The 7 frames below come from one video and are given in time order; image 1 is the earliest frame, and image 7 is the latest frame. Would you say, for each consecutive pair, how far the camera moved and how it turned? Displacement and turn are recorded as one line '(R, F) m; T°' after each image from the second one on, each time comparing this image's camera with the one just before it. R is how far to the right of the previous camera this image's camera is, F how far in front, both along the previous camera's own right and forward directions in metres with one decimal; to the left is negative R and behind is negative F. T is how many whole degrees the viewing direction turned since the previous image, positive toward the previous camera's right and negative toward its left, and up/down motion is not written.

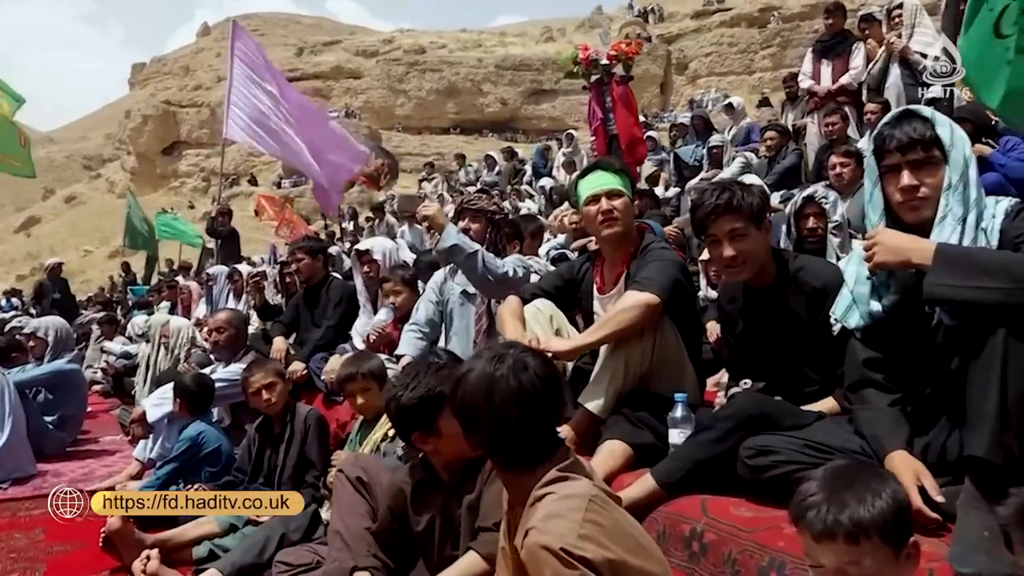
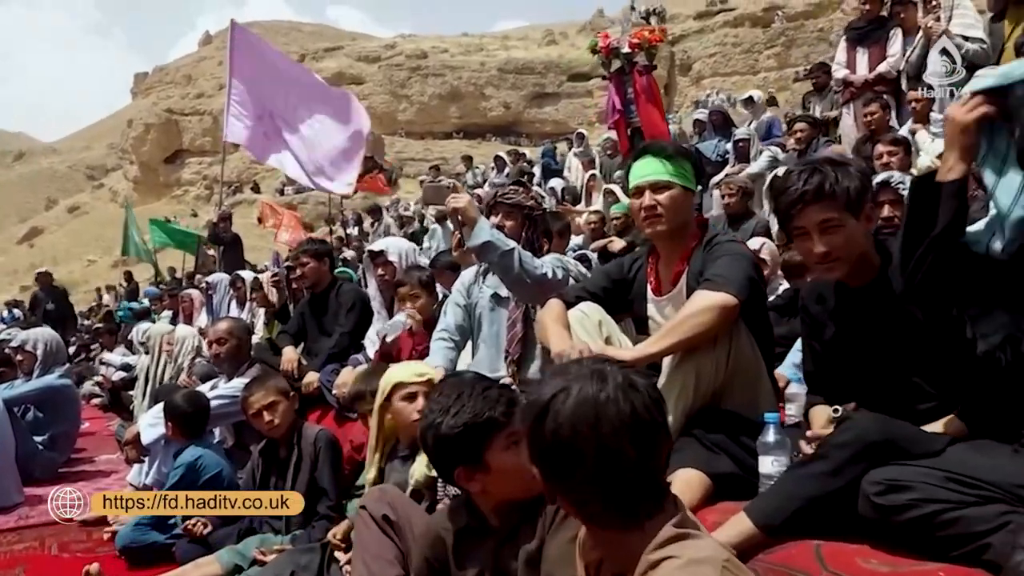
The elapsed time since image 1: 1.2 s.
(-0.2, +0.6) m; 0°
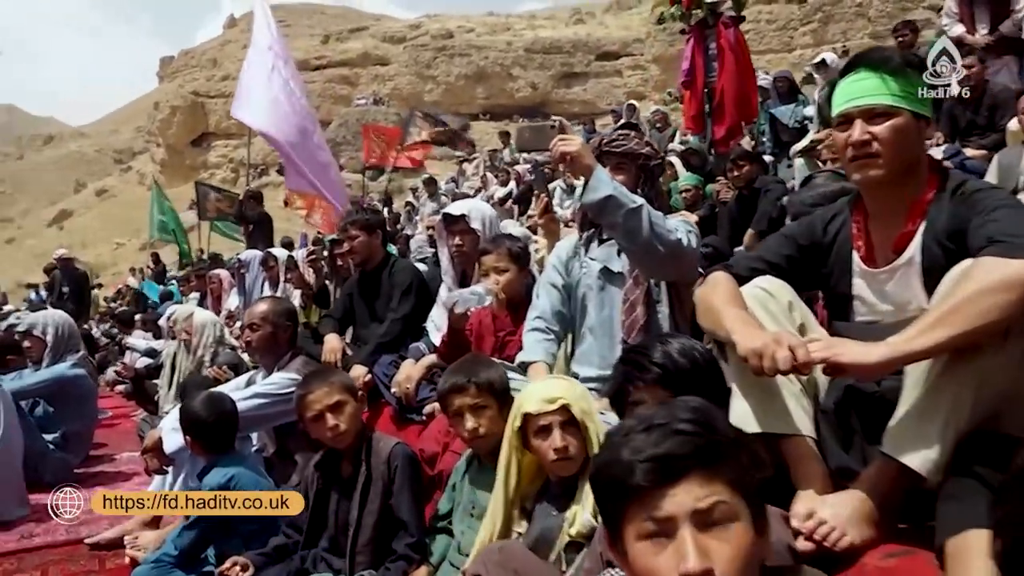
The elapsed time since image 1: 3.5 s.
(-0.4, +1.0) m; -2°
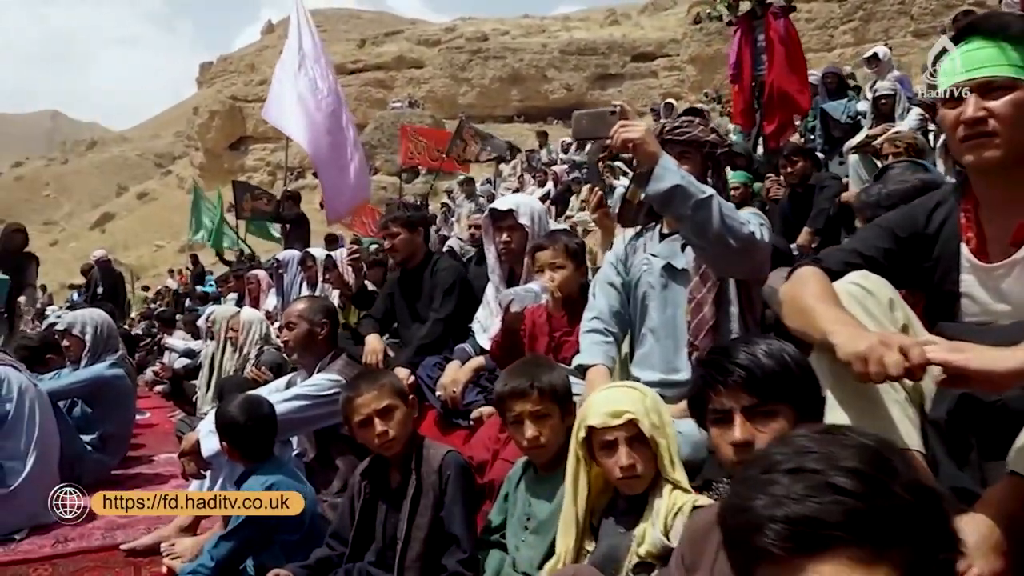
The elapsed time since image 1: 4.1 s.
(-0.1, +0.2) m; -2°
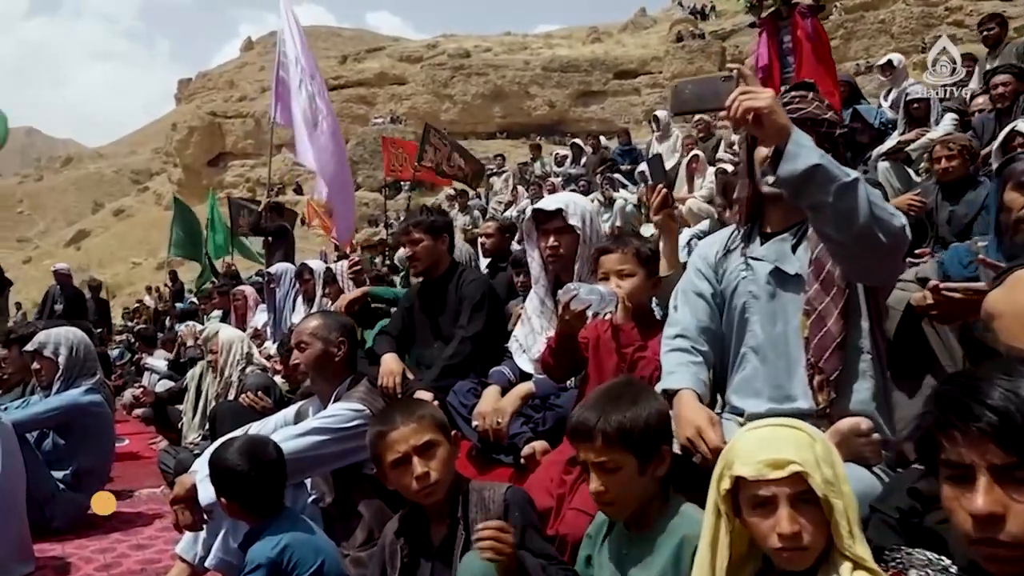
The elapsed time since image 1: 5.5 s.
(-0.3, +0.6) m; +1°
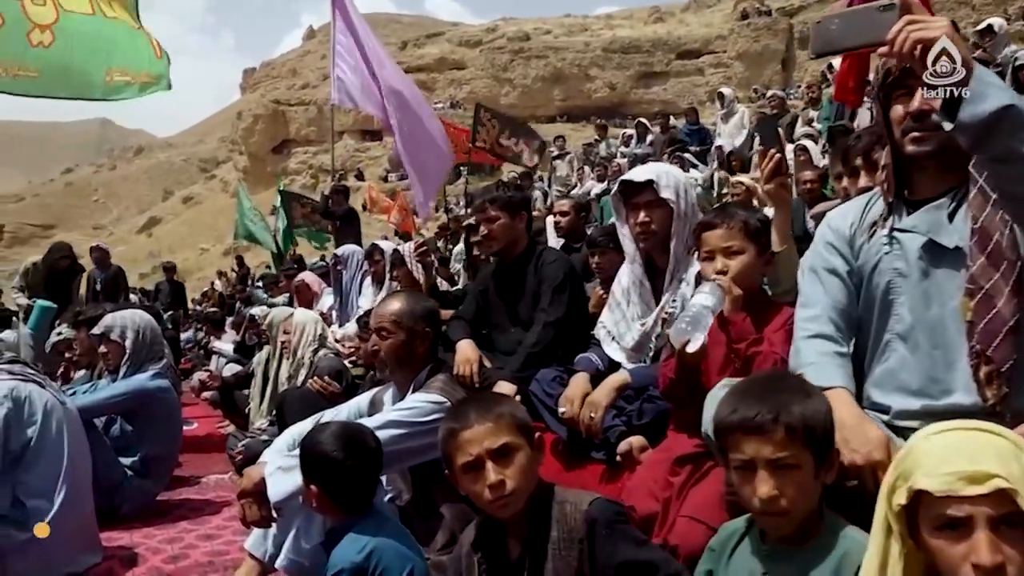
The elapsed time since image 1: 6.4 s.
(-0.1, +0.3) m; -4°
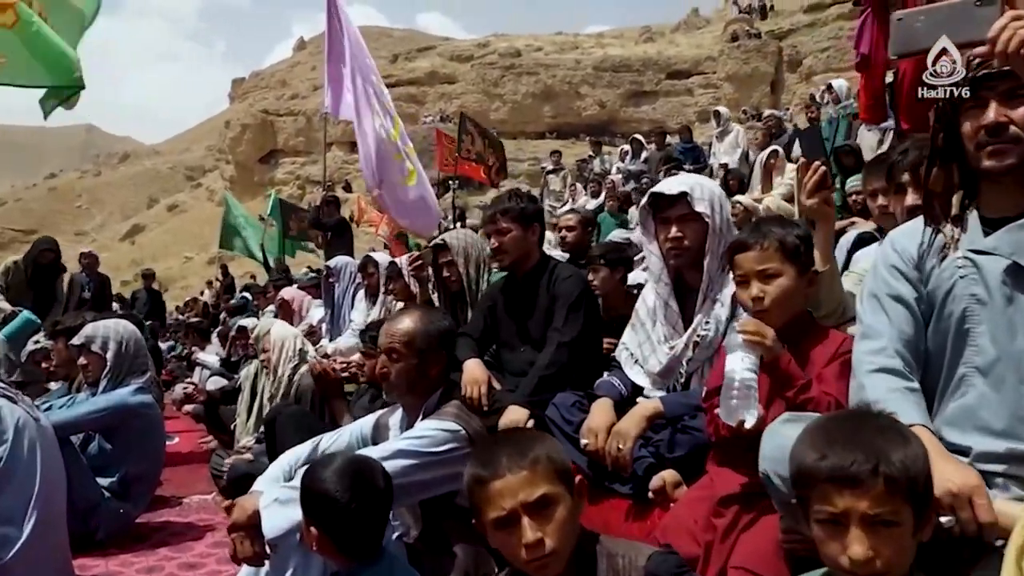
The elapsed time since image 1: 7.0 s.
(-0.1, +0.3) m; +1°
